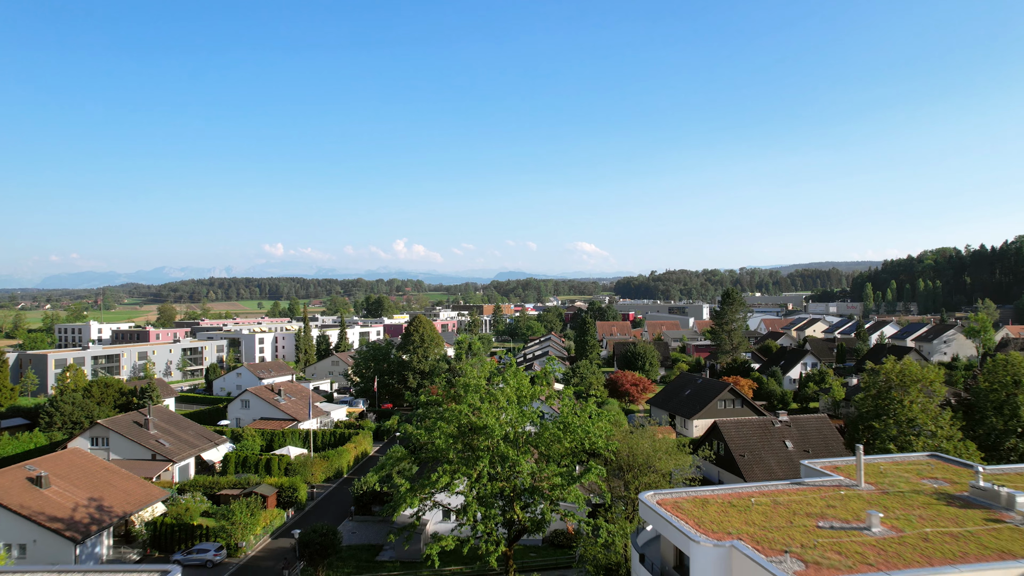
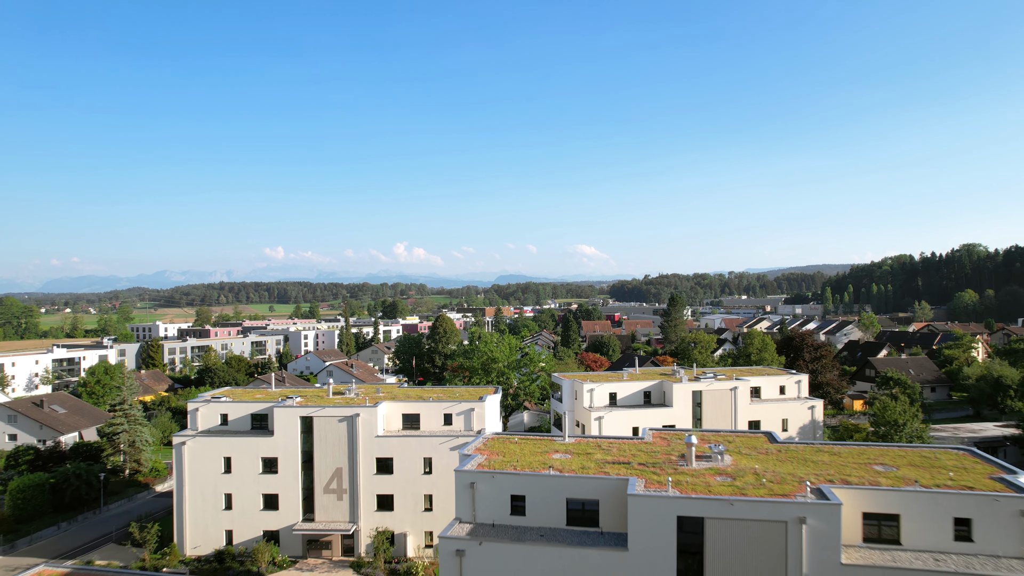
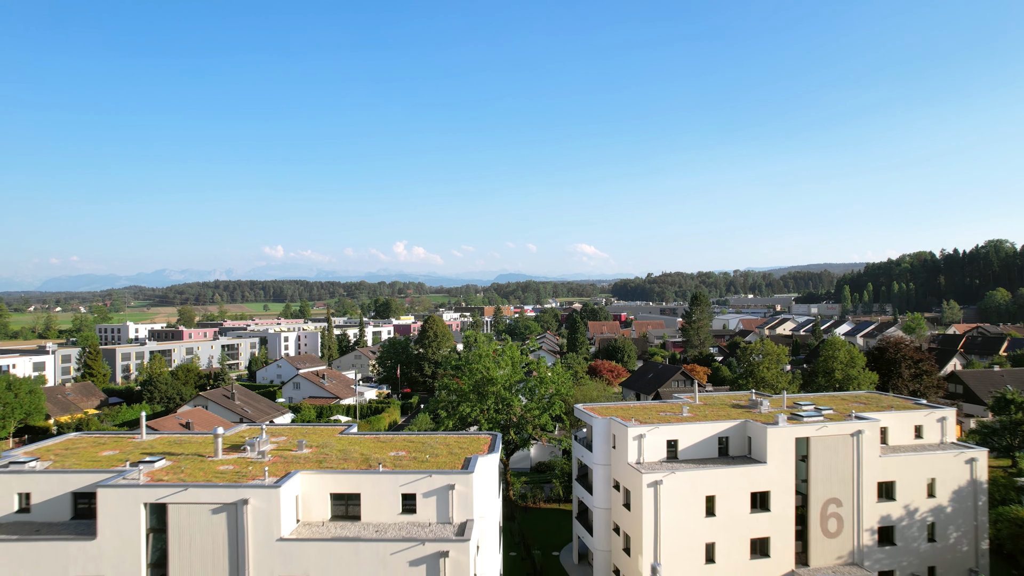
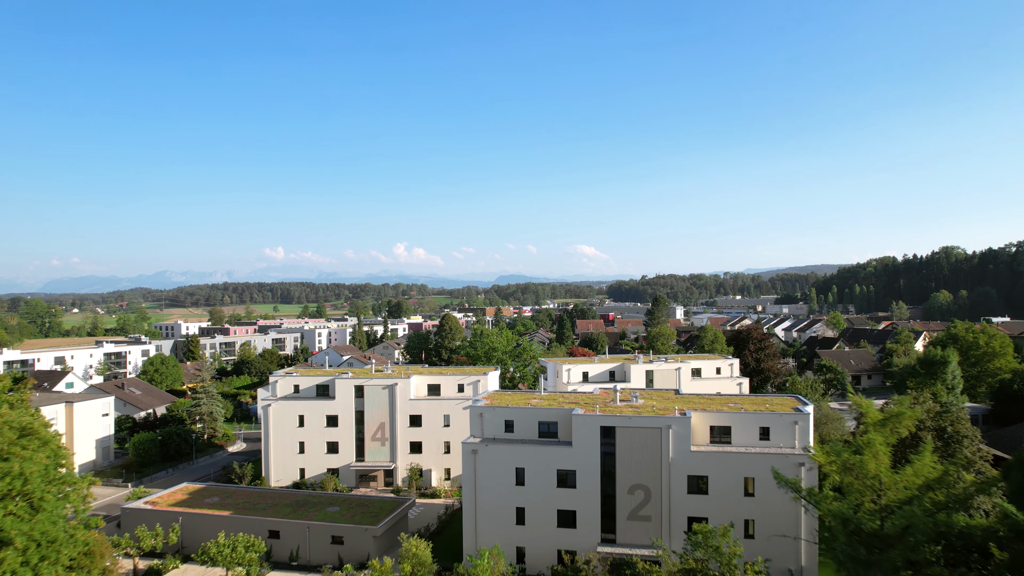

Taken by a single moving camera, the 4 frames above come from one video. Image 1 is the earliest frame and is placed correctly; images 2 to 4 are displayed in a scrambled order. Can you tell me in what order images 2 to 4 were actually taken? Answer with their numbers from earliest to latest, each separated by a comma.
3, 2, 4
